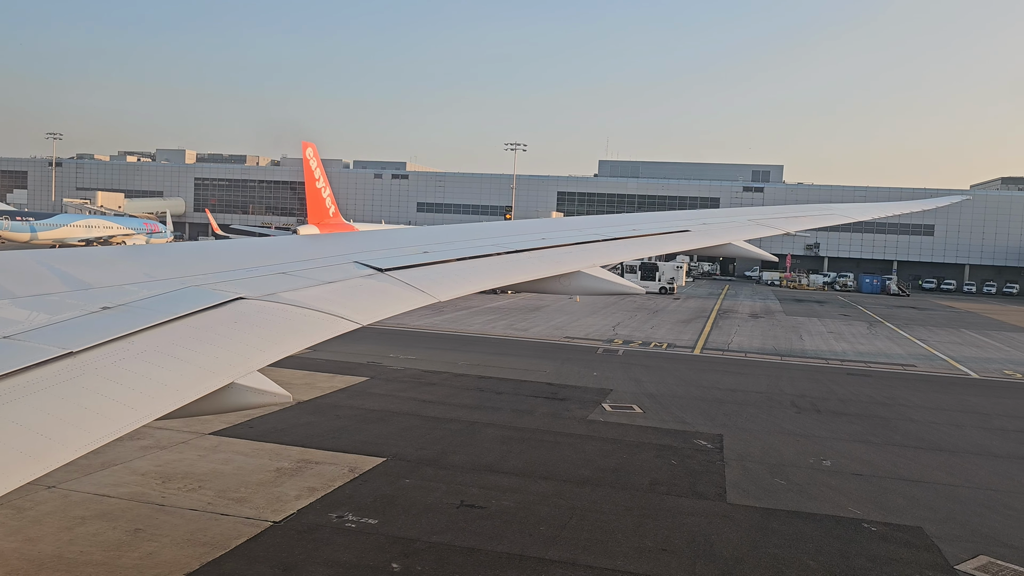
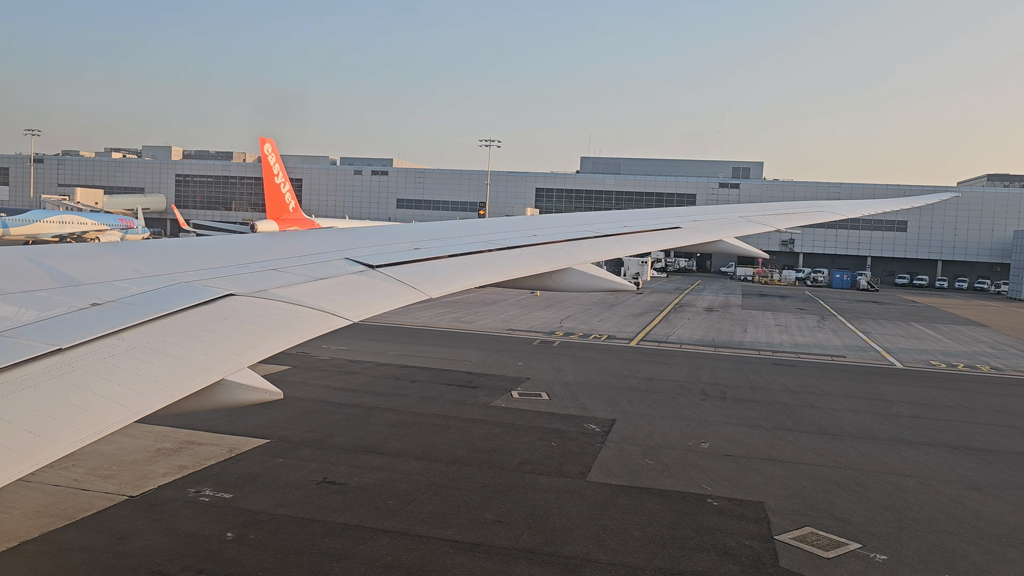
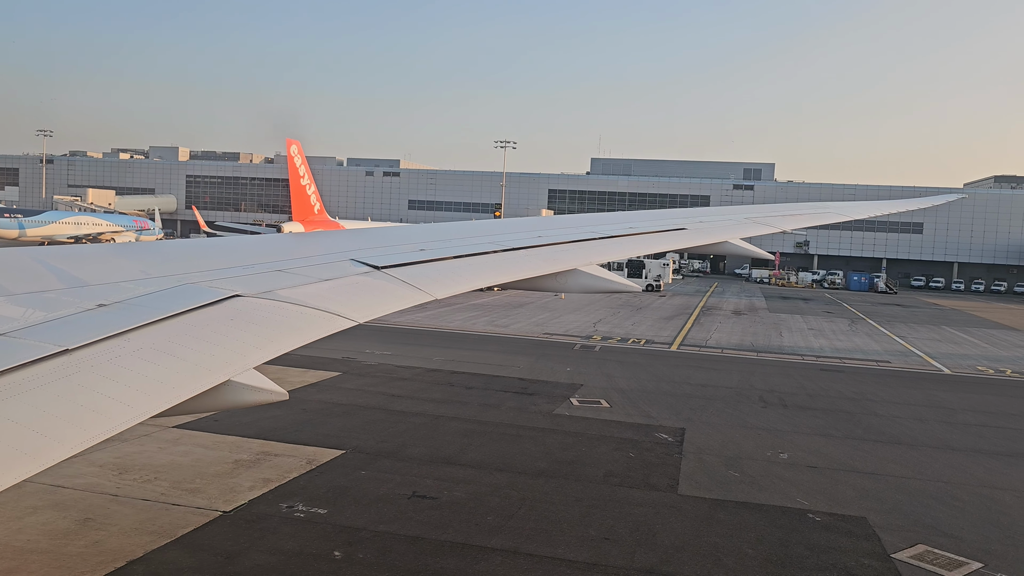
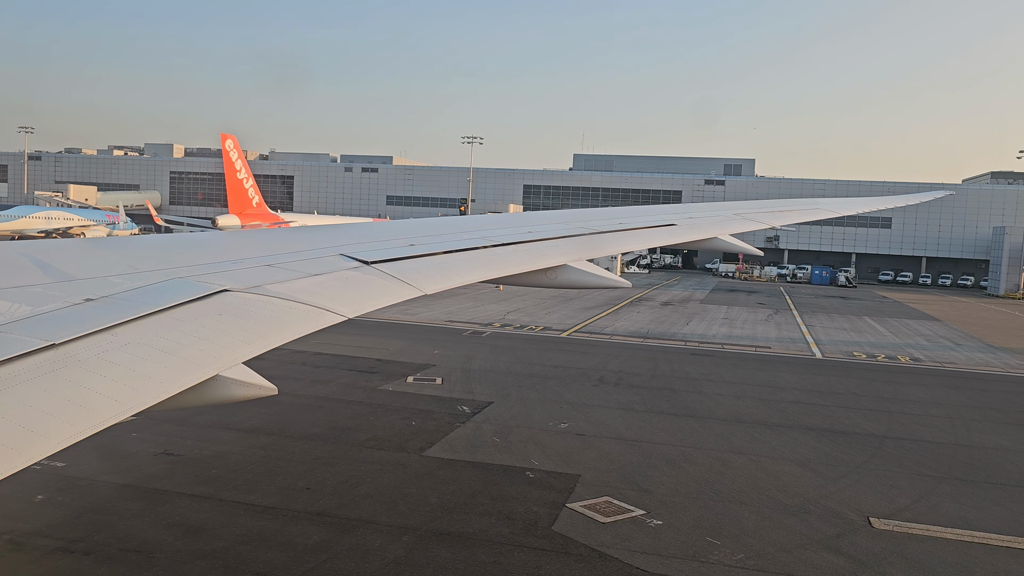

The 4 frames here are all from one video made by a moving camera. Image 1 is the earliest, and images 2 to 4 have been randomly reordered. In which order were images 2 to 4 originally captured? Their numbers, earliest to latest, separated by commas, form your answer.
3, 2, 4
